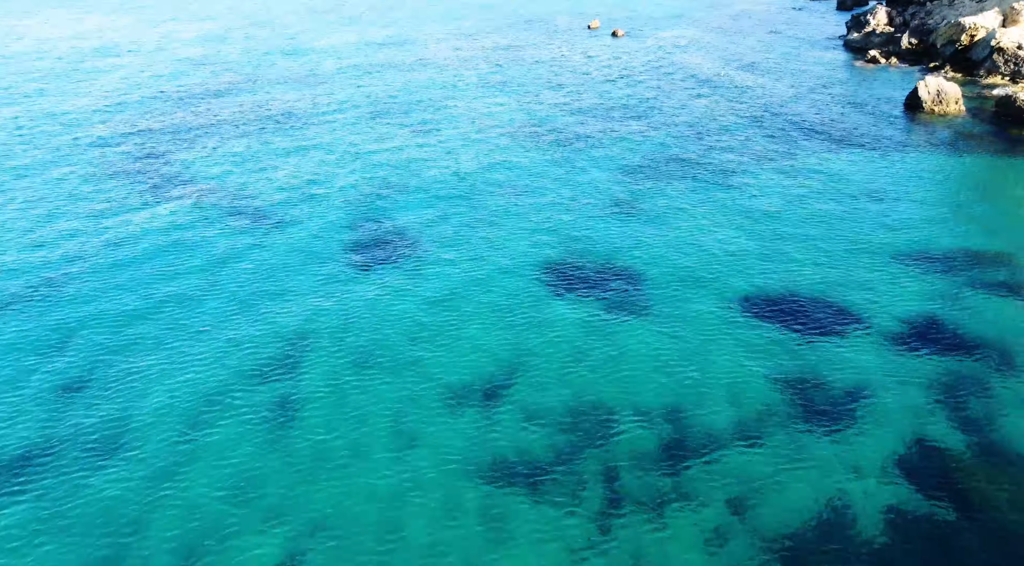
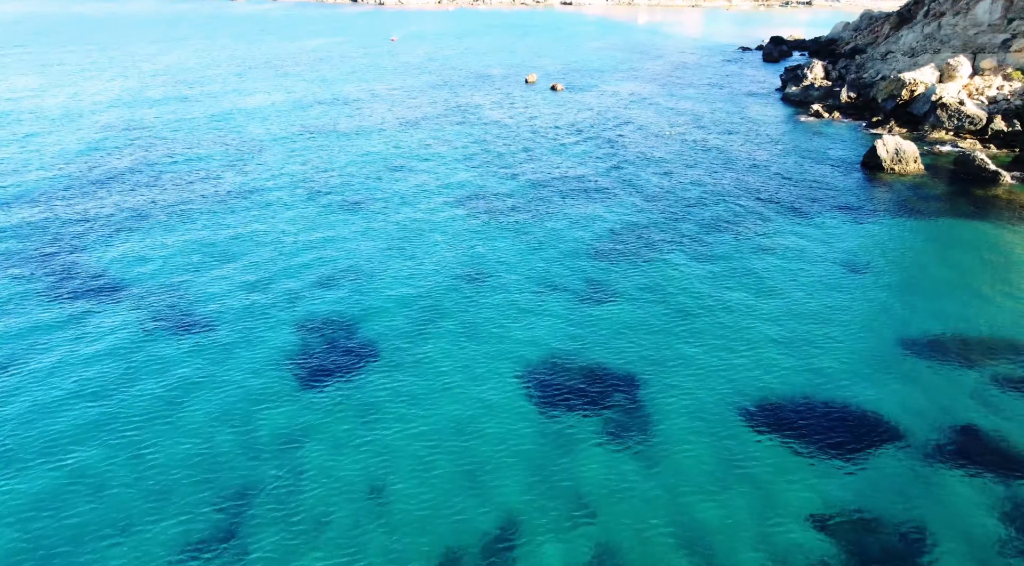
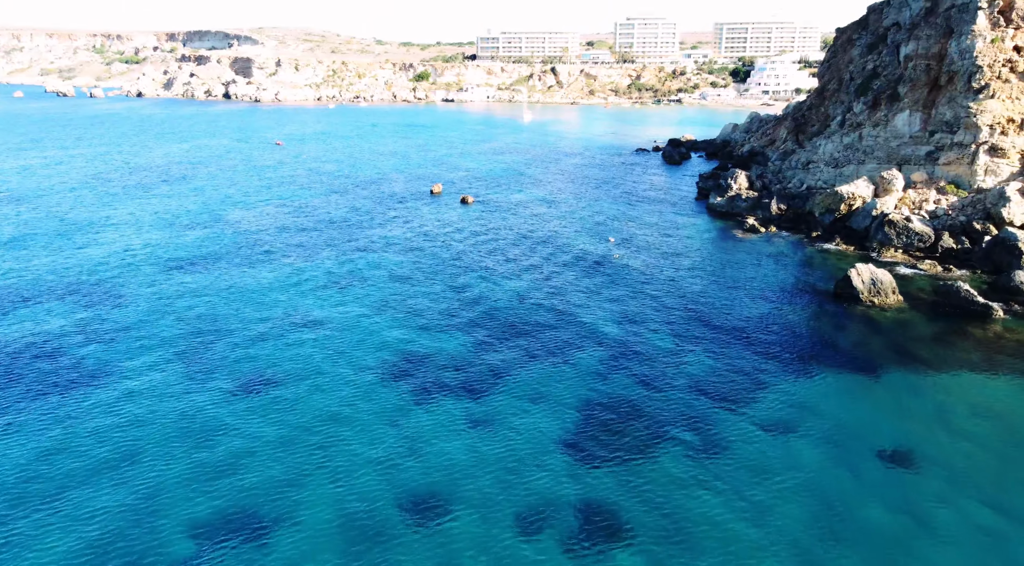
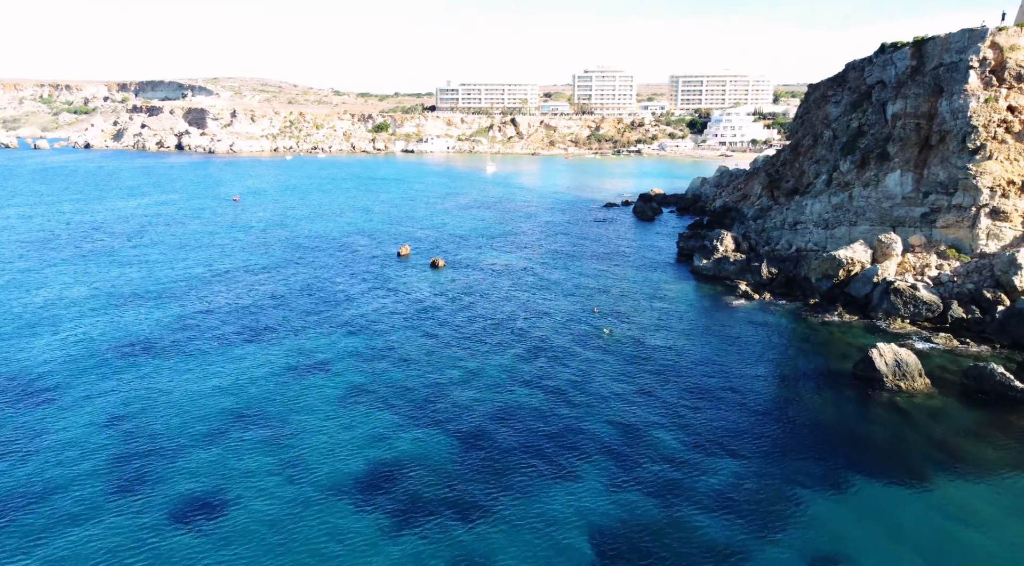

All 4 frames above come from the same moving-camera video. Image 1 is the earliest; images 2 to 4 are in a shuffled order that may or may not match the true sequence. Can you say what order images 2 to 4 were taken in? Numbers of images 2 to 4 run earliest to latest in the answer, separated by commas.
2, 3, 4
